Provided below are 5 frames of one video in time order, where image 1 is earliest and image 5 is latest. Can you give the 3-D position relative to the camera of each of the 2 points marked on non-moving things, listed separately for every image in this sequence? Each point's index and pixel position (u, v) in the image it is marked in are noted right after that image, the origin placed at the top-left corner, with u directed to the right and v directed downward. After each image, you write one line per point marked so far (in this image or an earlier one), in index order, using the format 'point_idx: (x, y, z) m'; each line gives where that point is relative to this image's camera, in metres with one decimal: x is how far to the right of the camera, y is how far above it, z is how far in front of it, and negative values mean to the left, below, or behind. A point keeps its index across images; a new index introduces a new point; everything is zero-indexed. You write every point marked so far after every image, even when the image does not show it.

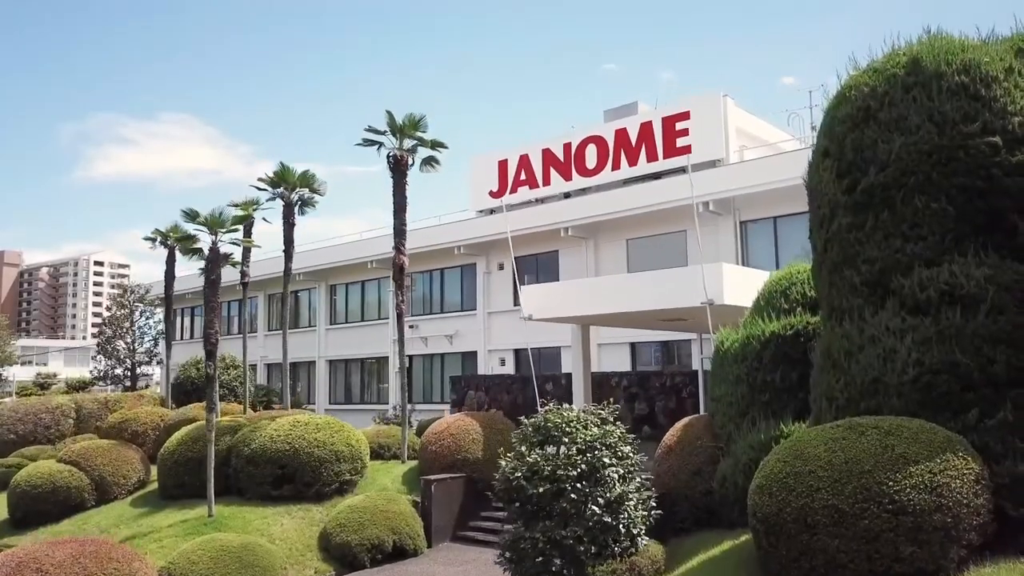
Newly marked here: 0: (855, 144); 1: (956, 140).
0: (+3.4, +1.5, +8.3) m
1: (+4.1, +1.4, +7.6) m
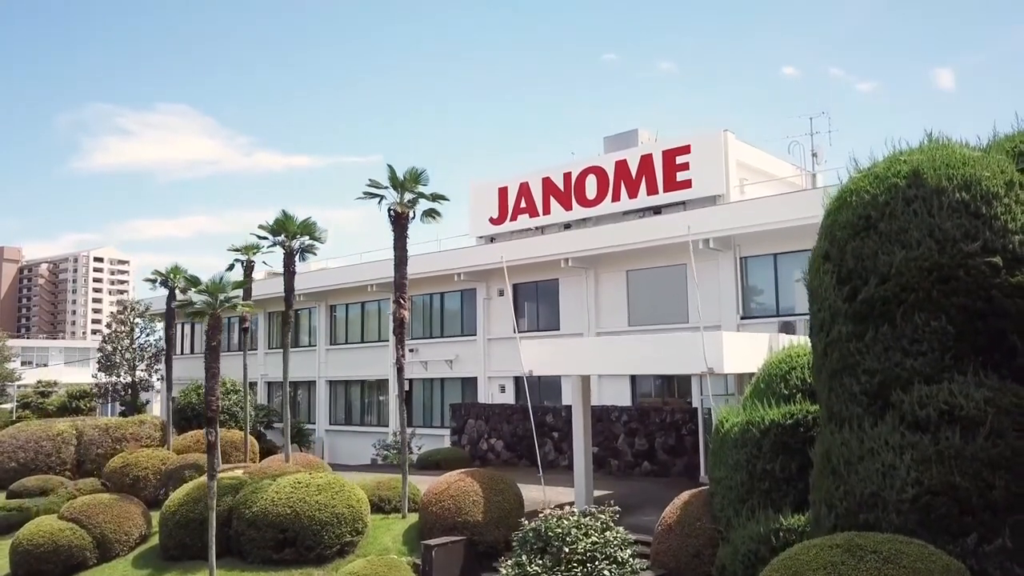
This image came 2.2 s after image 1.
0: (+3.5, +0.4, +8.3) m
1: (+4.1, +0.3, +7.6) m
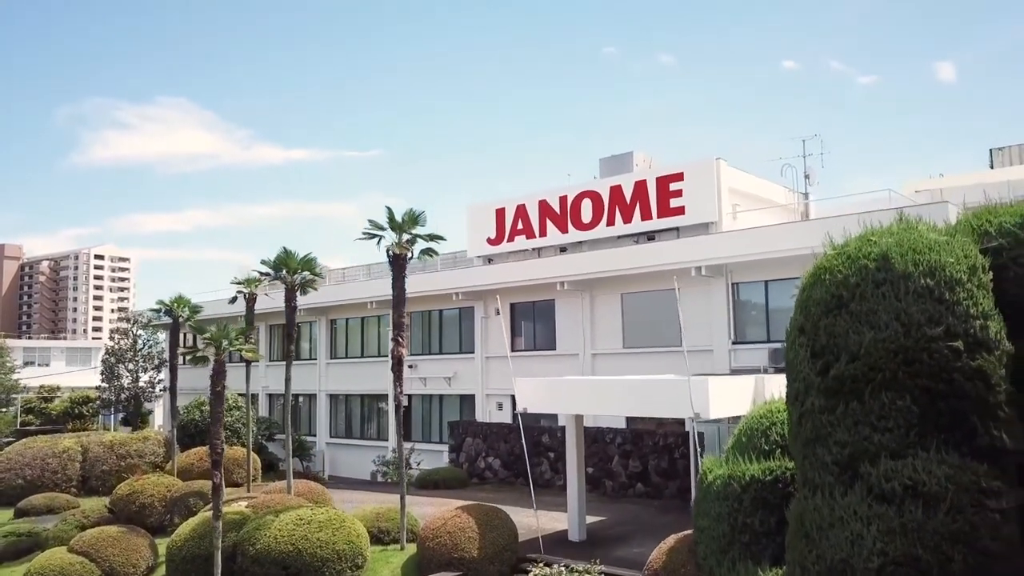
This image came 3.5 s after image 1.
0: (+3.4, -0.4, +8.8) m
1: (+4.0, -0.5, +8.1) m
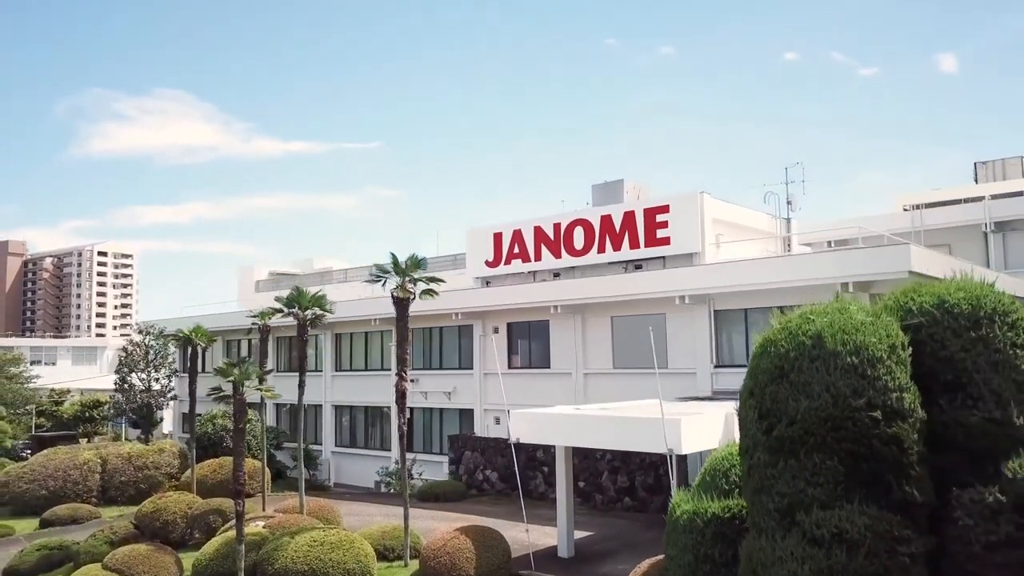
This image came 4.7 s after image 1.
0: (+3.2, -1.3, +10.2) m
1: (+3.9, -1.4, +9.6) m
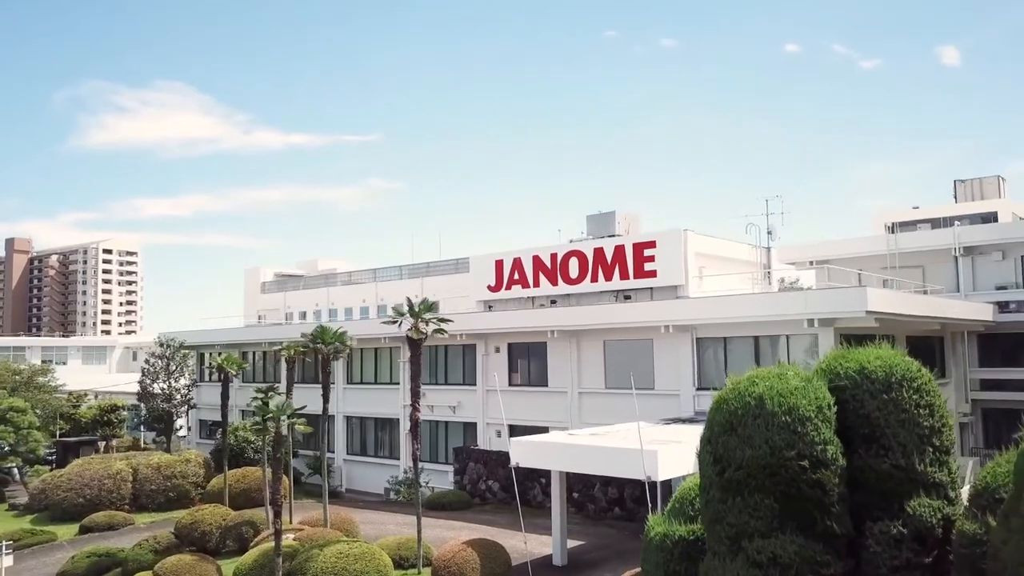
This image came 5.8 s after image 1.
0: (+3.2, -2.4, +12.6) m
1: (+3.9, -2.5, +12.0) m
